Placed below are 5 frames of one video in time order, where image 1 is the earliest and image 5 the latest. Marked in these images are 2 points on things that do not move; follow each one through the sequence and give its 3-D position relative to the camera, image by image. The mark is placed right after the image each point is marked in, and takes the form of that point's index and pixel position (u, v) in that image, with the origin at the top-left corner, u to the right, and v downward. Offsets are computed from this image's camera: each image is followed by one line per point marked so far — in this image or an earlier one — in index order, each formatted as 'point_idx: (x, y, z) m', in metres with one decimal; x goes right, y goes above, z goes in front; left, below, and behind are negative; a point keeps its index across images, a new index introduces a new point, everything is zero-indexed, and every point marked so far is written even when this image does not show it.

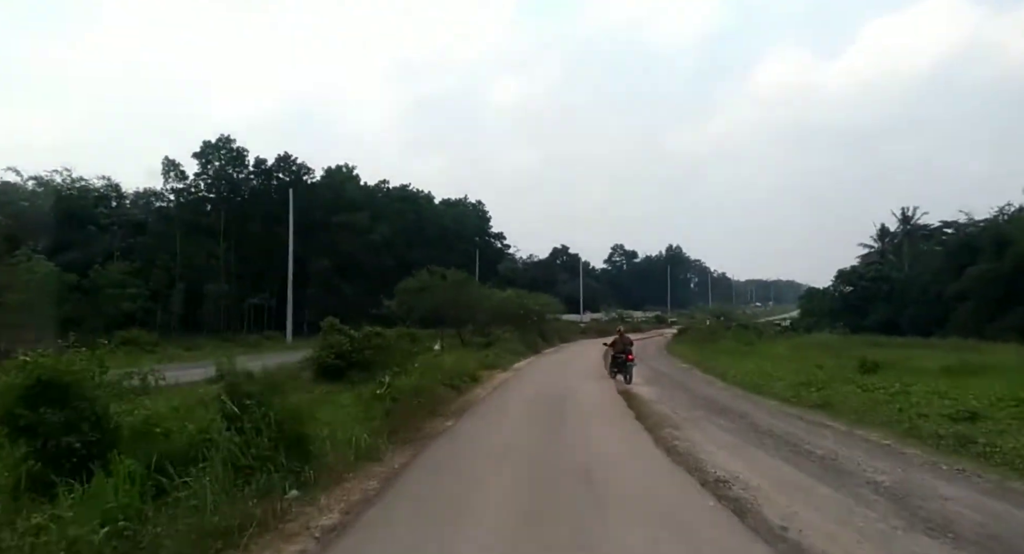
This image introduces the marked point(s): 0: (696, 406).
0: (+4.2, -2.9, +17.9) m
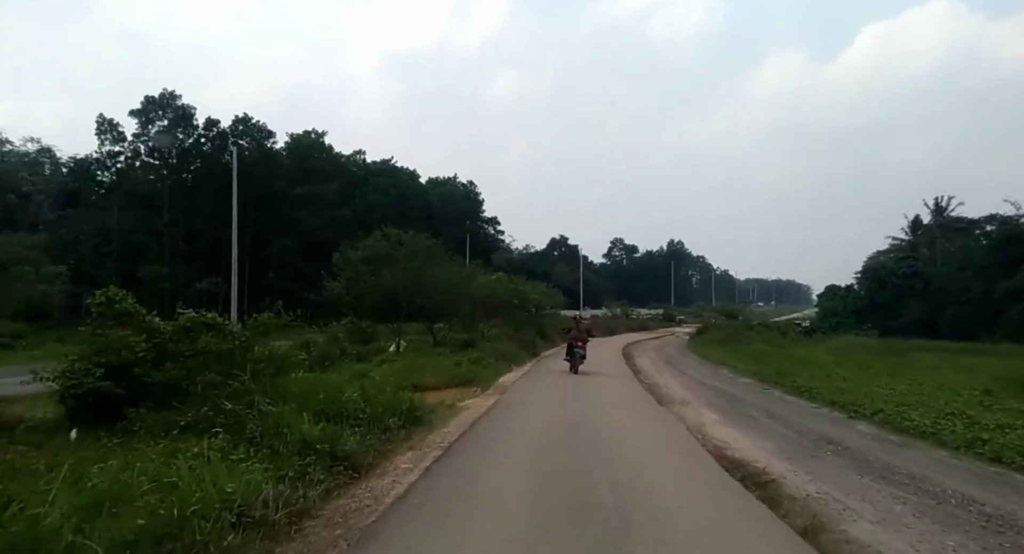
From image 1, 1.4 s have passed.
0: (+3.8, -2.1, +6.9) m
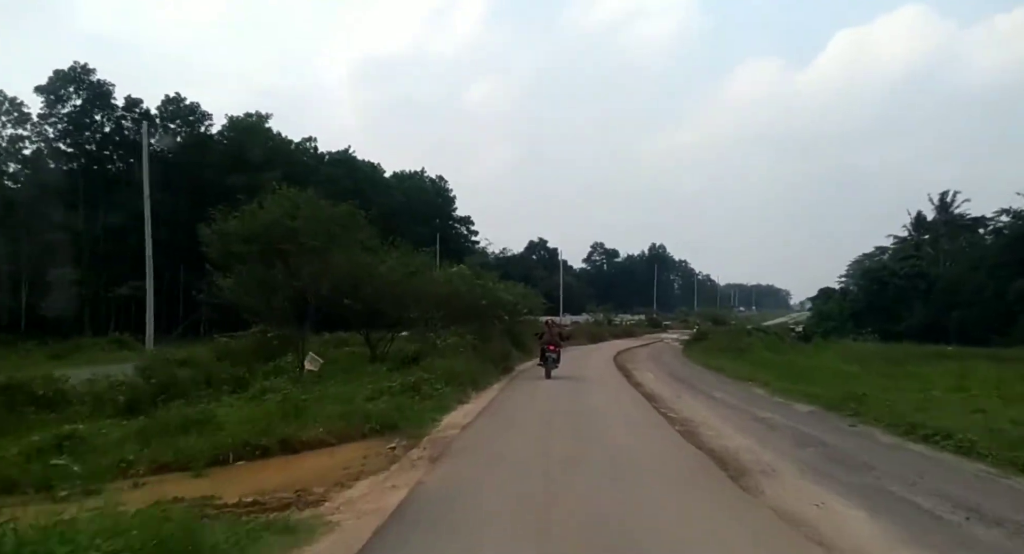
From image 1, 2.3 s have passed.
0: (+3.5, -1.6, -0.5) m
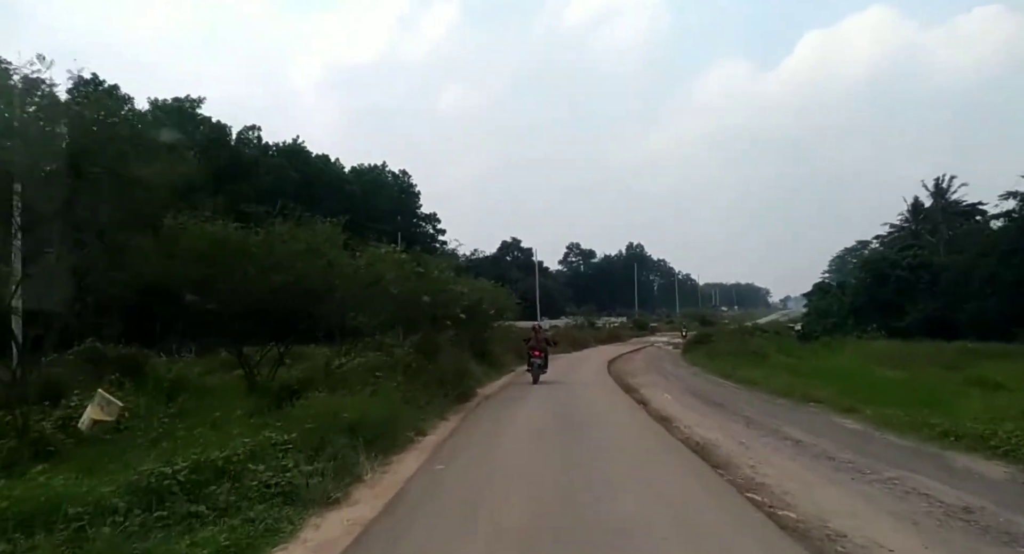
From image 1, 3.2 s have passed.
0: (+3.2, -1.0, -8.4) m
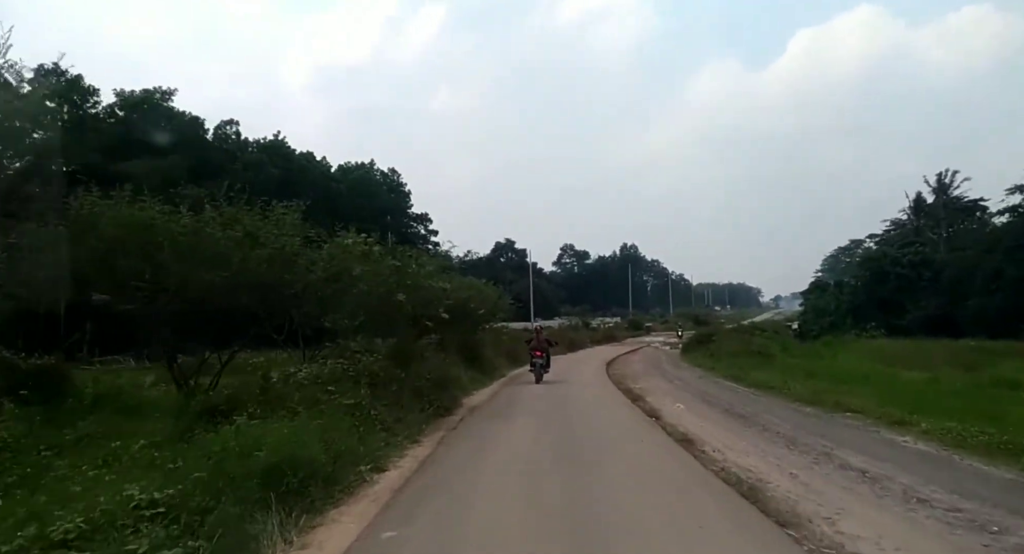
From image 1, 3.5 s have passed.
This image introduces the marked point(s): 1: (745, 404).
0: (+3.3, -0.8, -11.1) m
1: (+5.9, -3.4, +19.4) m
